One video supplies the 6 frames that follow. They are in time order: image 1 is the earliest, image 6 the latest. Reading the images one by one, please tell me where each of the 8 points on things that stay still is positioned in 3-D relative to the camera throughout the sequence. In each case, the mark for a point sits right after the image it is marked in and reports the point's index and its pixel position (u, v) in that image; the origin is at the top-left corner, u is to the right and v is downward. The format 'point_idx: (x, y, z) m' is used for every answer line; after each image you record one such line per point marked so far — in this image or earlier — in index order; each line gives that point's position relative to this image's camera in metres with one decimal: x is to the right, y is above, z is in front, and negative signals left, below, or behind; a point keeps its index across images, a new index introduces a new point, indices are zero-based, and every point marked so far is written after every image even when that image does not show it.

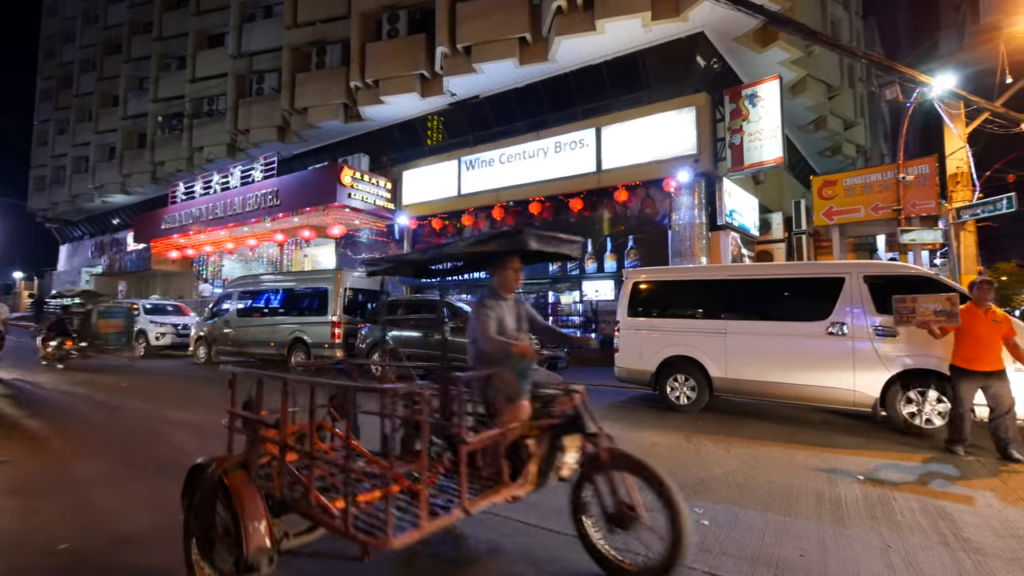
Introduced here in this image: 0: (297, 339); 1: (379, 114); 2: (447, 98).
0: (-5.8, -1.4, +12.9) m
1: (-5.1, +6.6, +18.2) m
2: (-2.3, +6.7, +17.1) m
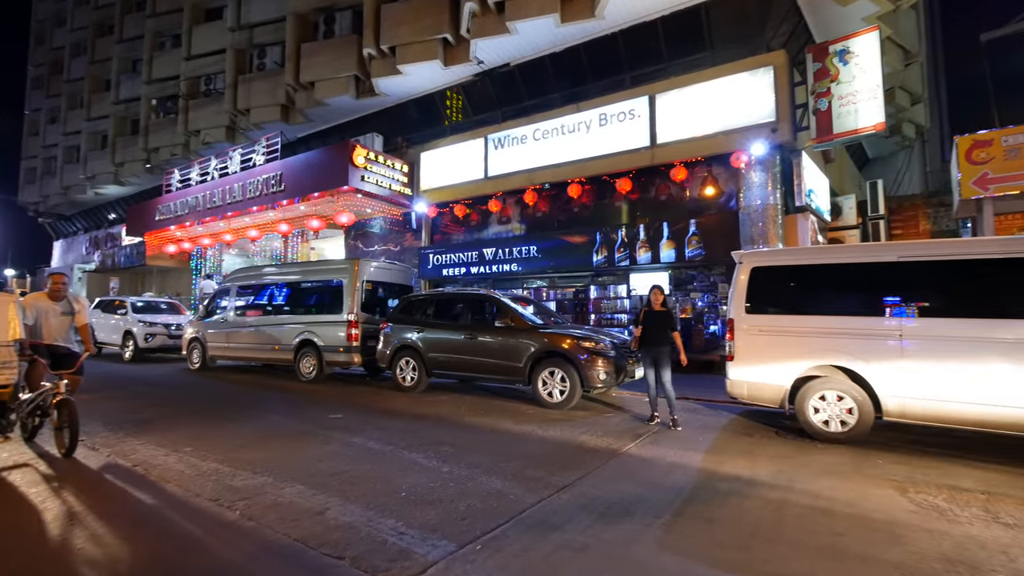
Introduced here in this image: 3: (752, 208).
0: (-4.7, -1.2, +11.0) m
1: (-4.0, +6.8, +16.2) m
2: (-1.2, +6.9, +15.0) m
3: (+6.0, +2.0, +11.9) m
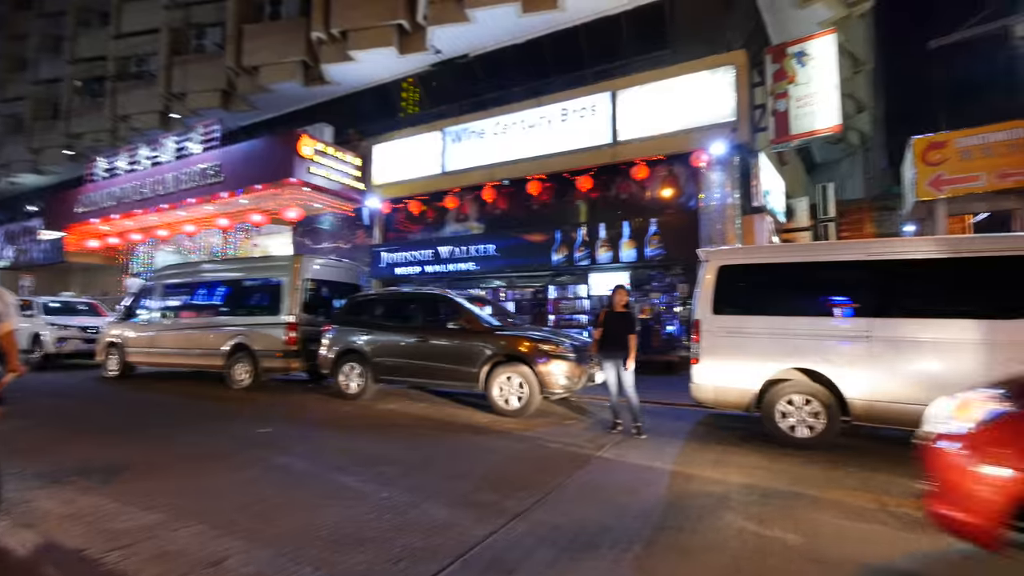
0: (-5.6, -1.2, +10.0) m
1: (-5.3, +6.8, +15.3) m
2: (-2.4, +6.9, +14.3) m
3: (+4.9, +2.0, +11.8) m
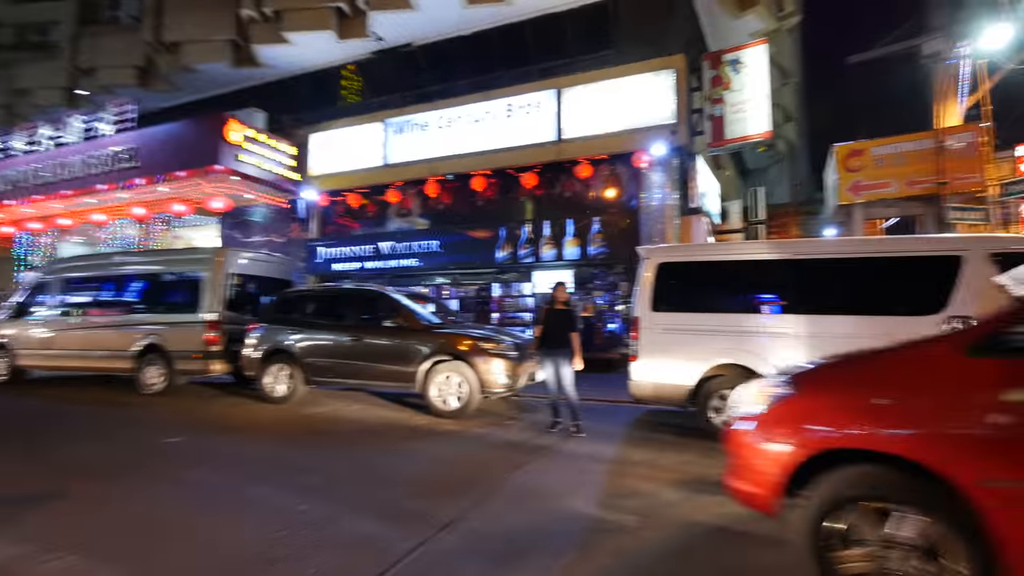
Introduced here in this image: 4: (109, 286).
0: (-6.8, -1.1, +9.1) m
1: (-7.0, +6.9, +14.4) m
2: (-4.0, +7.0, +13.8) m
3: (+3.5, +2.0, +12.1) m
4: (-8.2, 0.0, +9.7) m
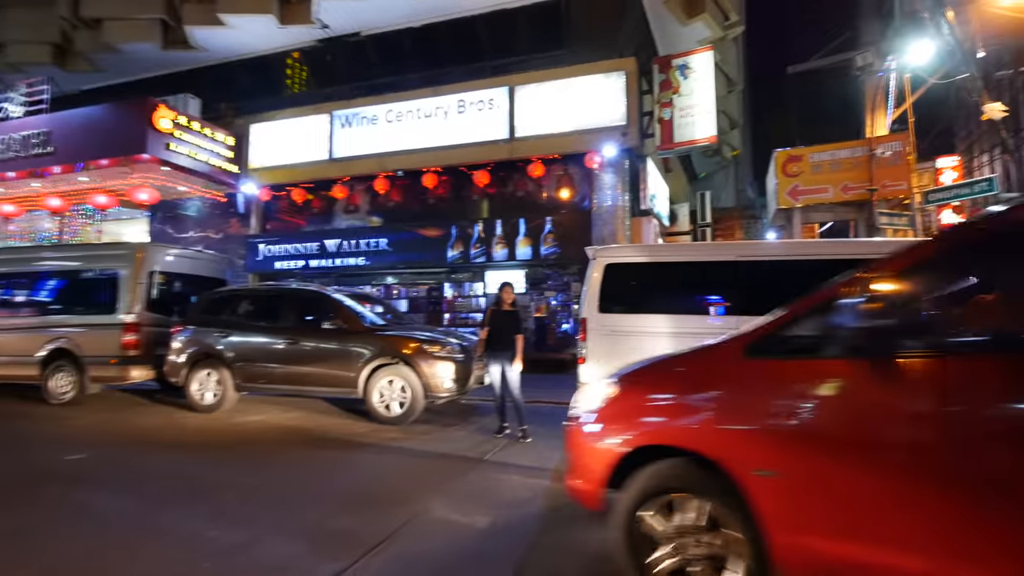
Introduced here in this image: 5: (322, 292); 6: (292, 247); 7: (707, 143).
0: (-7.7, -1.1, +8.2) m
1: (-8.3, +6.9, +13.5) m
2: (-5.4, +7.0, +13.1) m
3: (+2.3, +2.0, +12.1) m
4: (-9.1, +0.1, +8.7) m
5: (-2.9, -0.1, +7.4) m
6: (-6.5, +1.2, +14.3) m
7: (+4.6, +3.5, +11.5) m
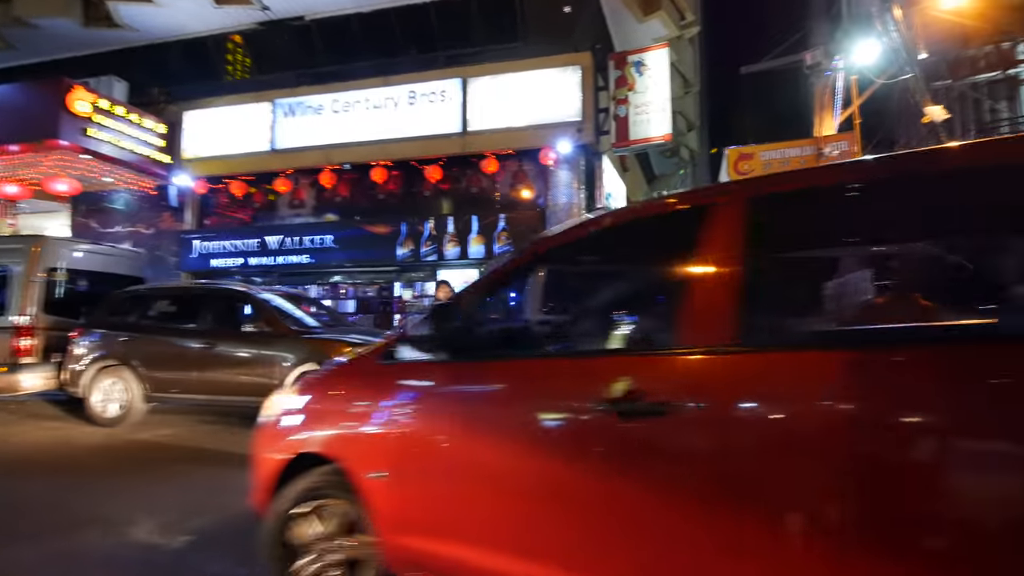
0: (-8.6, -1.0, +7.2) m
1: (-9.6, +7.0, +12.4) m
2: (-6.6, +7.1, +12.3) m
3: (+1.1, +2.0, +11.8) m
4: (-10.0, +0.1, +7.6) m
5: (-3.8, 0.0, +6.8) m
6: (-7.8, +1.2, +13.4) m
7: (+3.5, +3.5, +11.4) m
